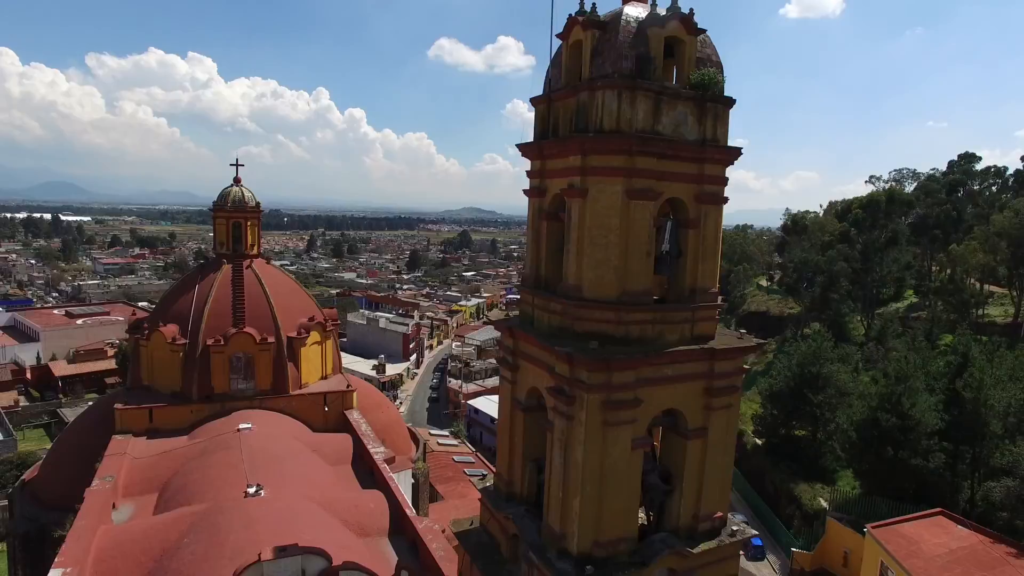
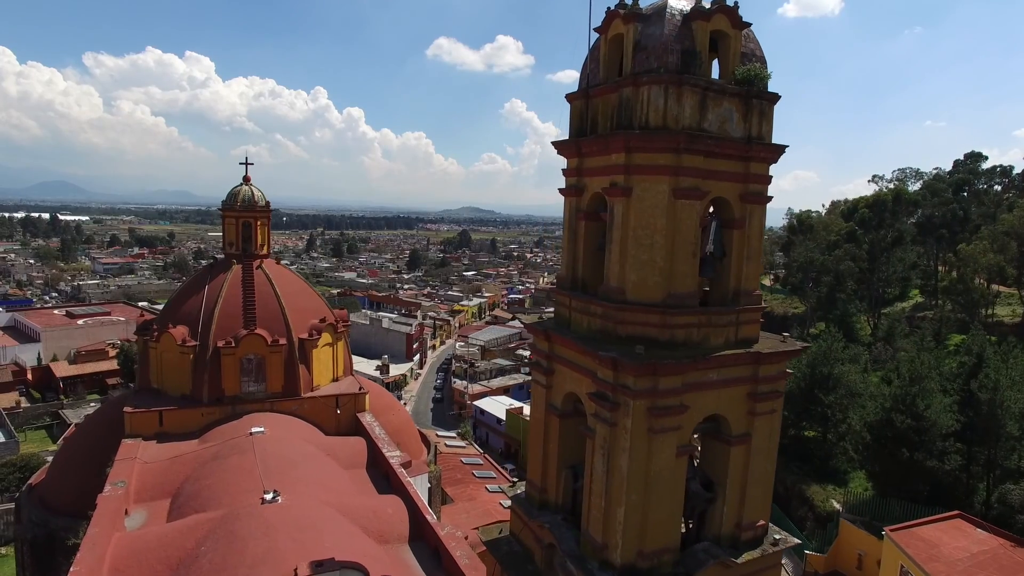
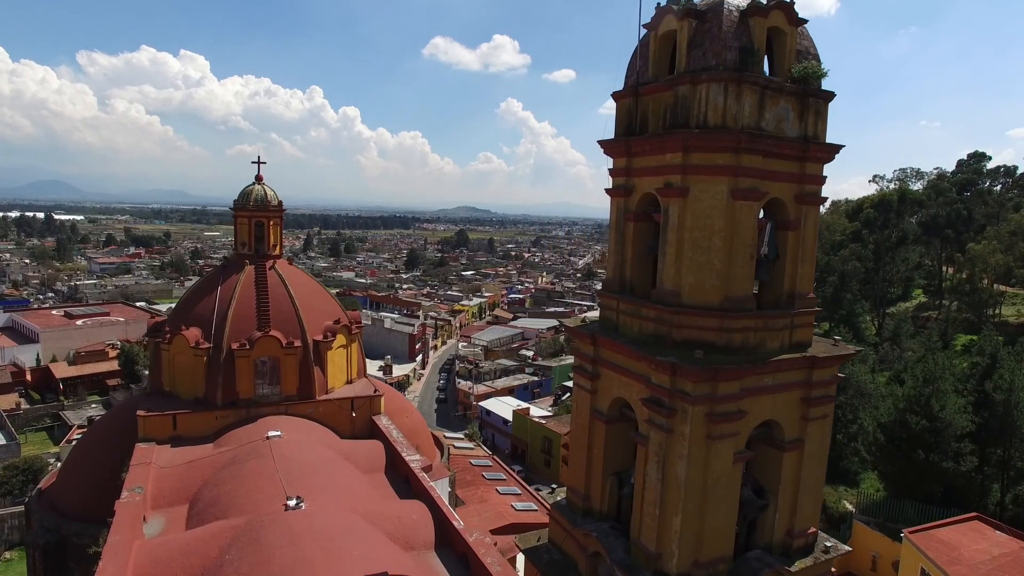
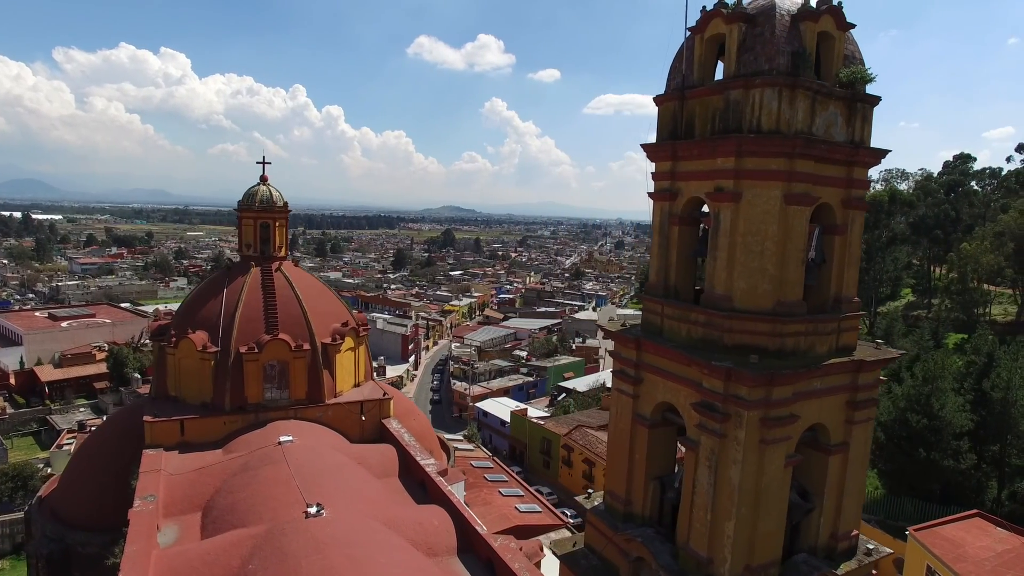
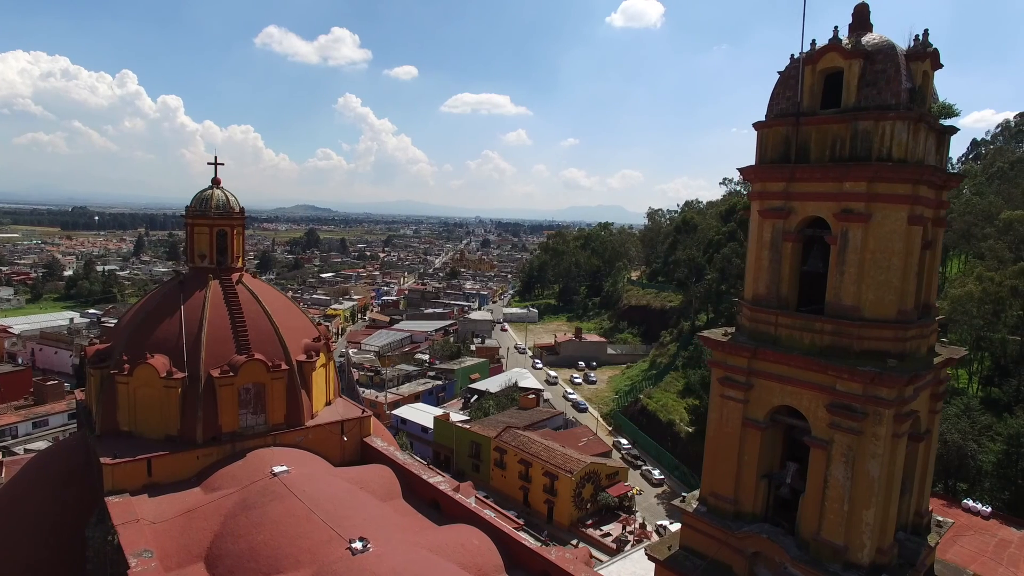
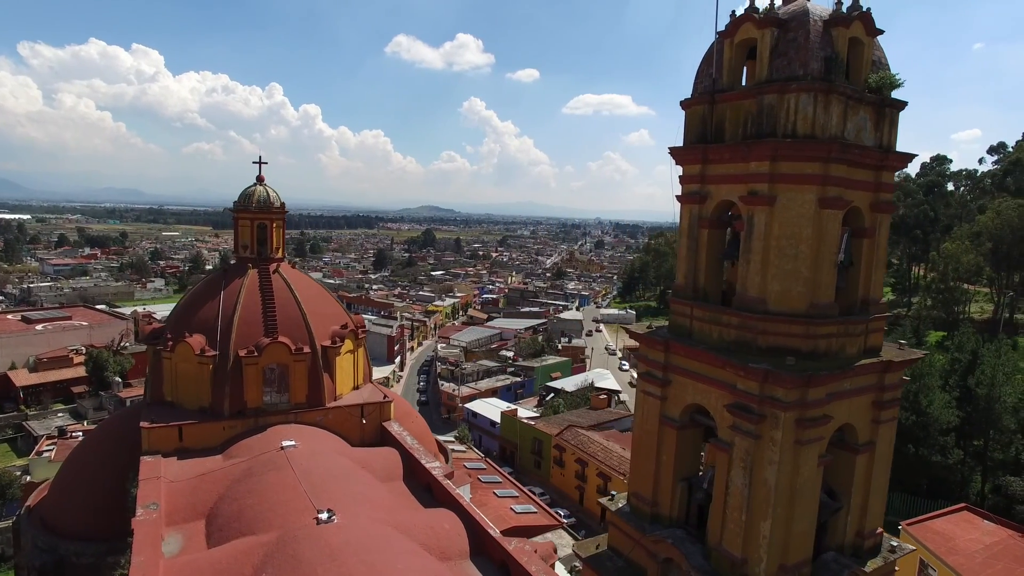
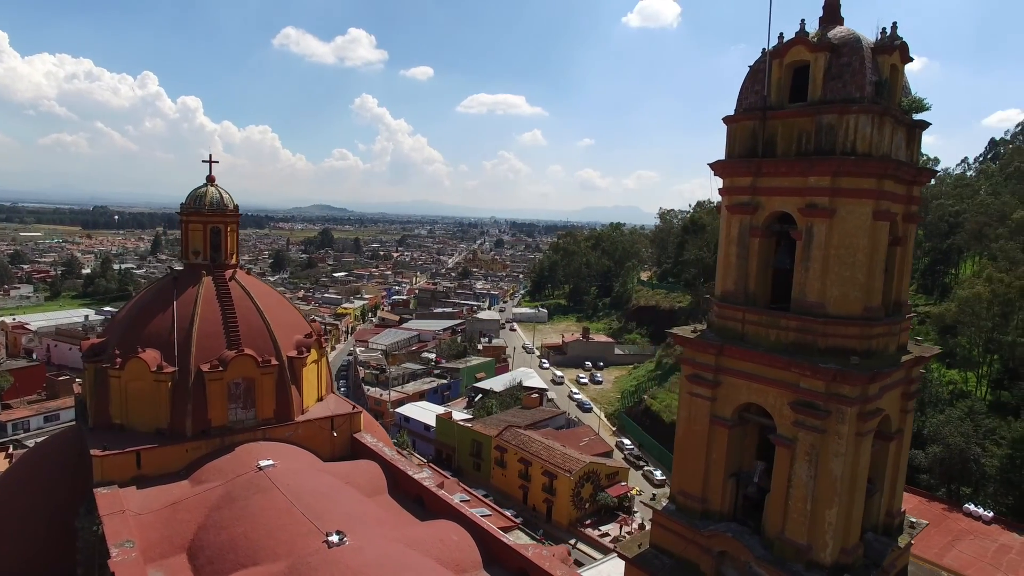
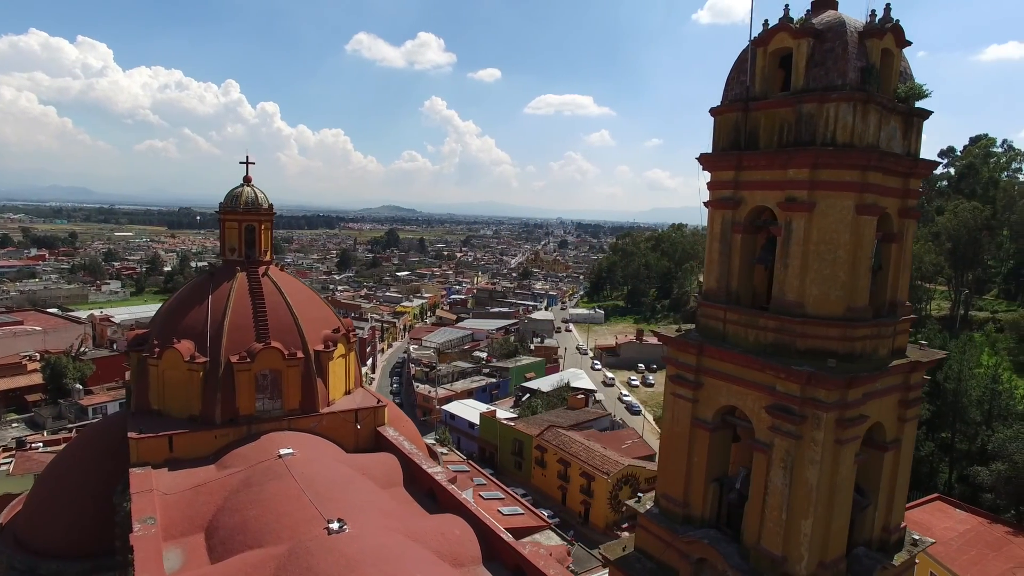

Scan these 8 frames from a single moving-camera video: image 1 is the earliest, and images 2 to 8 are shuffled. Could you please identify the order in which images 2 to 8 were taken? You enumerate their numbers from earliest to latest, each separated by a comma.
2, 3, 4, 6, 8, 7, 5
